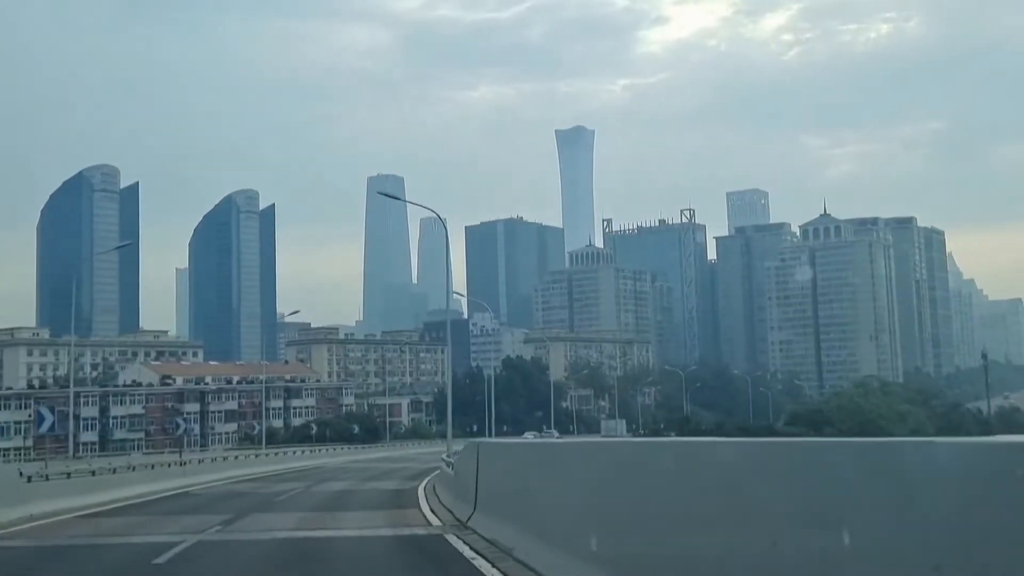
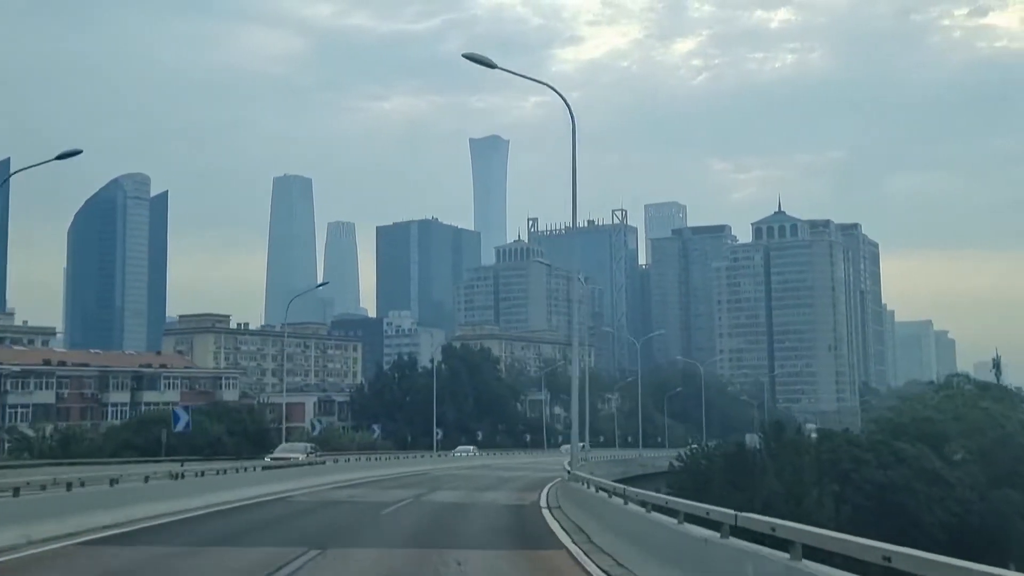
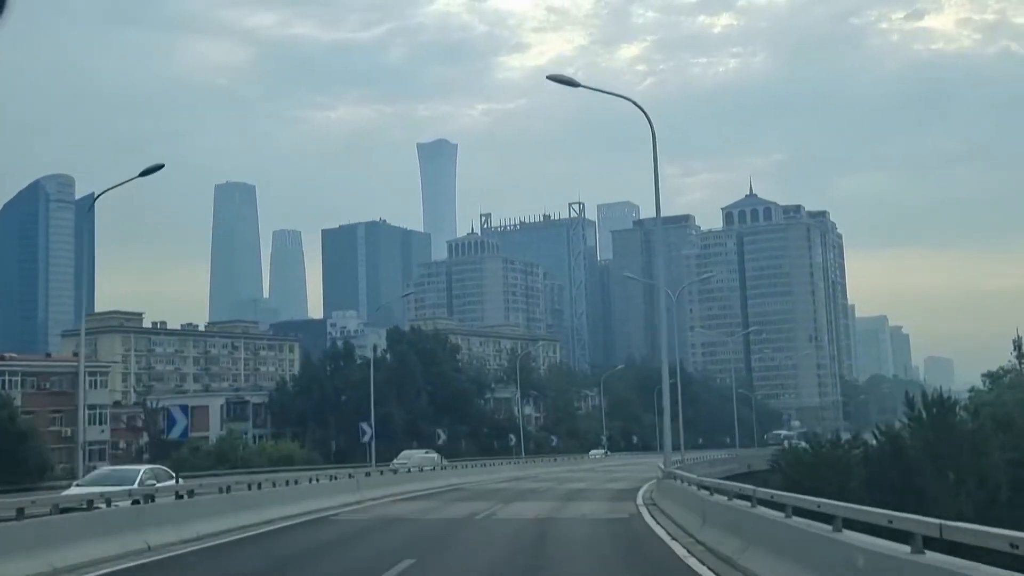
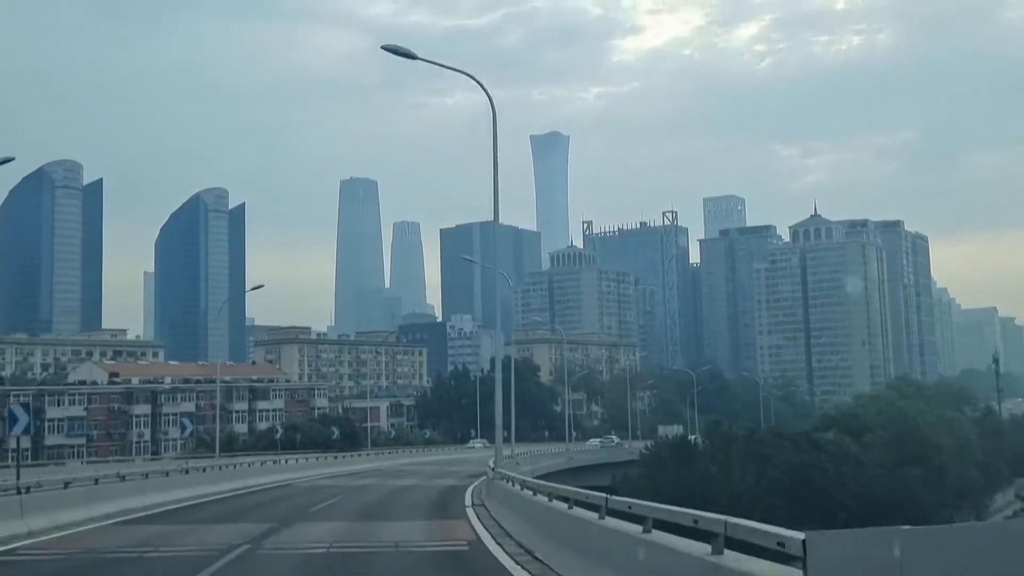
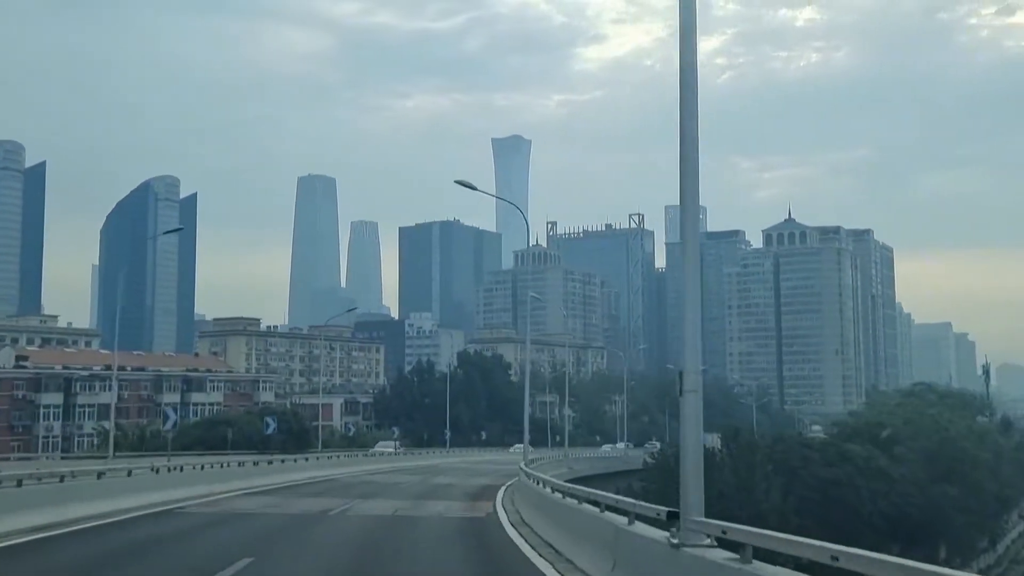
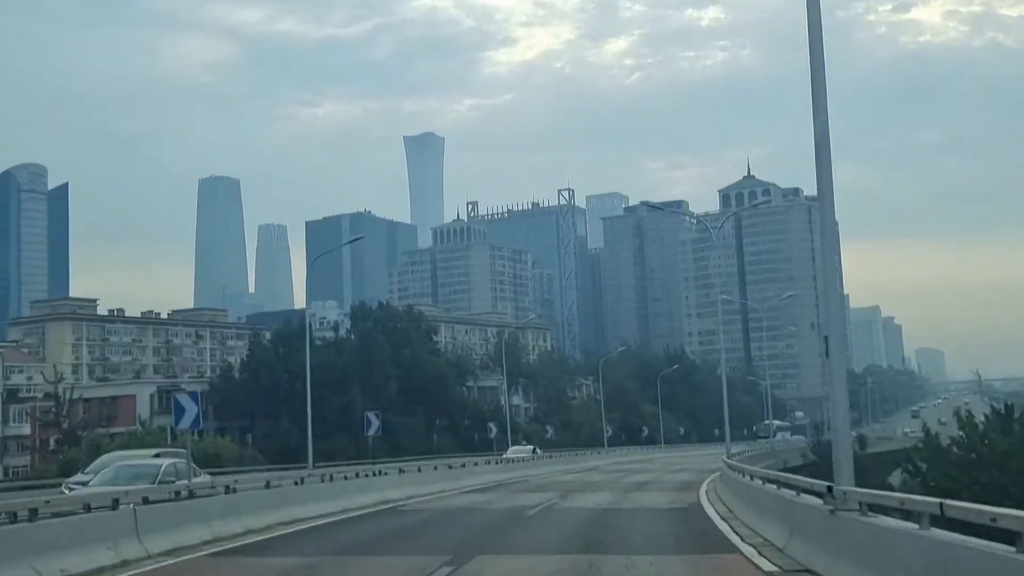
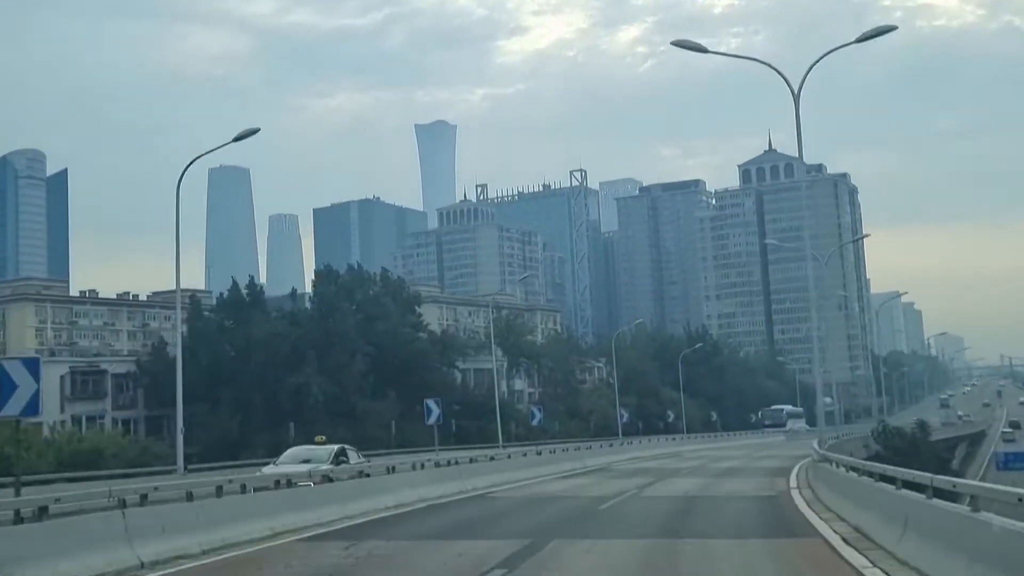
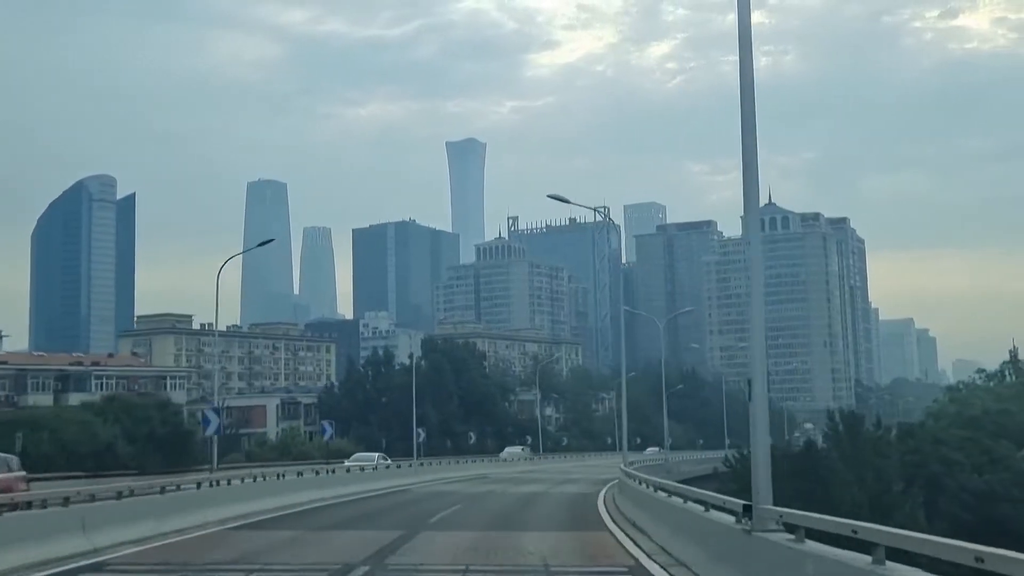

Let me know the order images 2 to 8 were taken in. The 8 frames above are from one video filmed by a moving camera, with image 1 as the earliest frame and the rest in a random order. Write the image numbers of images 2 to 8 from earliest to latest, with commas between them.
4, 5, 2, 8, 3, 6, 7
